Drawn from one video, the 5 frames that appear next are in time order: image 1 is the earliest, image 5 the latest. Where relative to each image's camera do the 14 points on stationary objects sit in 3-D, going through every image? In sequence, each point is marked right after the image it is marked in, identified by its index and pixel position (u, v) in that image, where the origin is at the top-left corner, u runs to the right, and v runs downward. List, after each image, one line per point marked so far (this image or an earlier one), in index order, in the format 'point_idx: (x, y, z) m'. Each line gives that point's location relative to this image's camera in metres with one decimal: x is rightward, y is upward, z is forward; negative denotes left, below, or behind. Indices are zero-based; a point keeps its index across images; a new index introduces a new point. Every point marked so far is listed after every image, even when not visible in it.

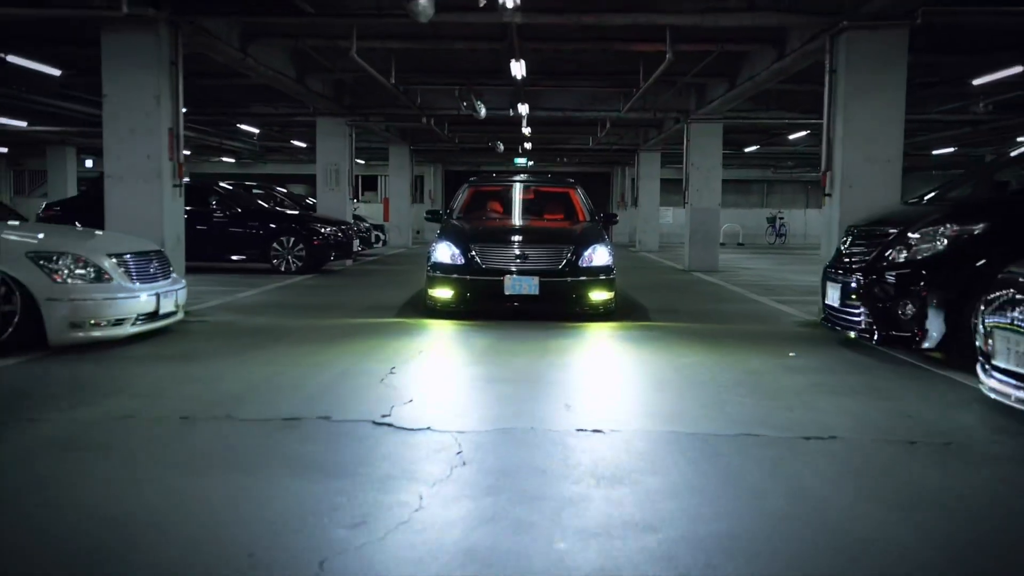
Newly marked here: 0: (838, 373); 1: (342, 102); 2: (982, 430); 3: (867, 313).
0: (+2.4, -0.7, +6.4) m
1: (-3.3, +3.6, +17.0) m
2: (+2.6, -0.8, +4.8) m
3: (+2.9, -0.2, +7.2) m
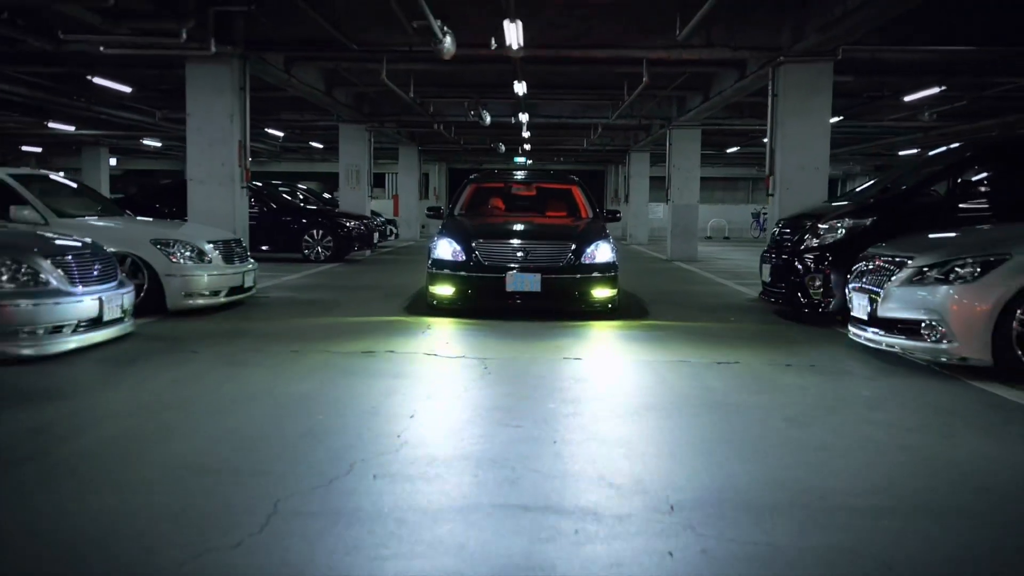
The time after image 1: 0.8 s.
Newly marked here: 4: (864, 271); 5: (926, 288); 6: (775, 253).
0: (+2.5, -0.5, +8.6) m
1: (-3.3, +3.9, +19.2) m
2: (+2.7, -0.6, +7.0) m
3: (+3.0, 0.0, +9.4) m
4: (+2.9, +0.1, +7.1) m
5: (+3.0, 0.0, +6.3) m
6: (+3.1, +0.5, +10.0) m
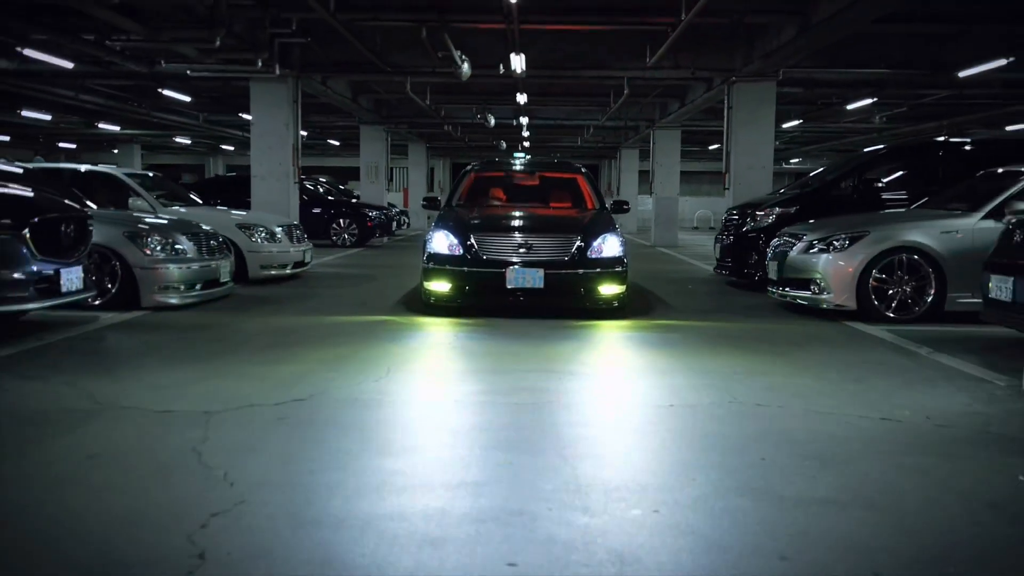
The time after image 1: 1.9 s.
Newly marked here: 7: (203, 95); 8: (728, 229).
0: (+2.6, -0.1, +11.2) m
1: (-3.2, +4.3, +21.7) m
2: (+2.8, -0.3, +9.5) m
3: (+3.1, +0.4, +12.0) m
4: (+2.9, +0.5, +9.7) m
5: (+3.1, +0.3, +8.9) m
6: (+3.1, +0.8, +12.6) m
7: (-6.3, +3.9, +17.6) m
8: (+3.1, +0.8, +12.6) m
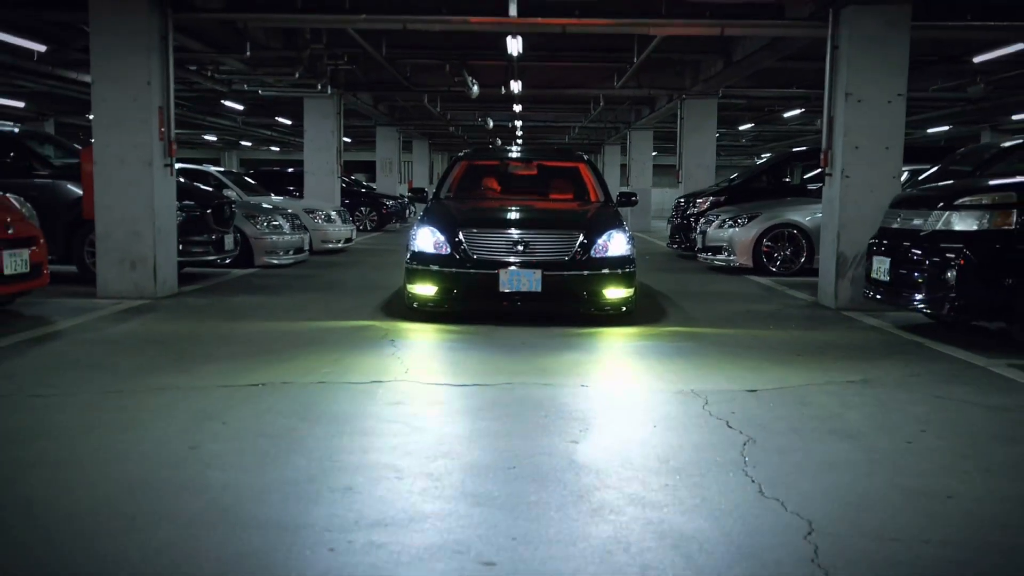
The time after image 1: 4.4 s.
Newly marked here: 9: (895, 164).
0: (+2.6, +0.4, +15.1) m
1: (-3.4, +5.0, +25.5) m
2: (+2.8, +0.2, +13.4) m
3: (+3.0, +0.9, +15.8) m
4: (+3.0, +1.0, +13.5) m
5: (+3.1, +0.8, +12.8) m
6: (+3.1, +1.4, +16.4) m
7: (-6.3, +4.5, +21.4) m
8: (+3.1, +1.4, +16.4) m
9: (+3.7, +1.2, +8.5) m
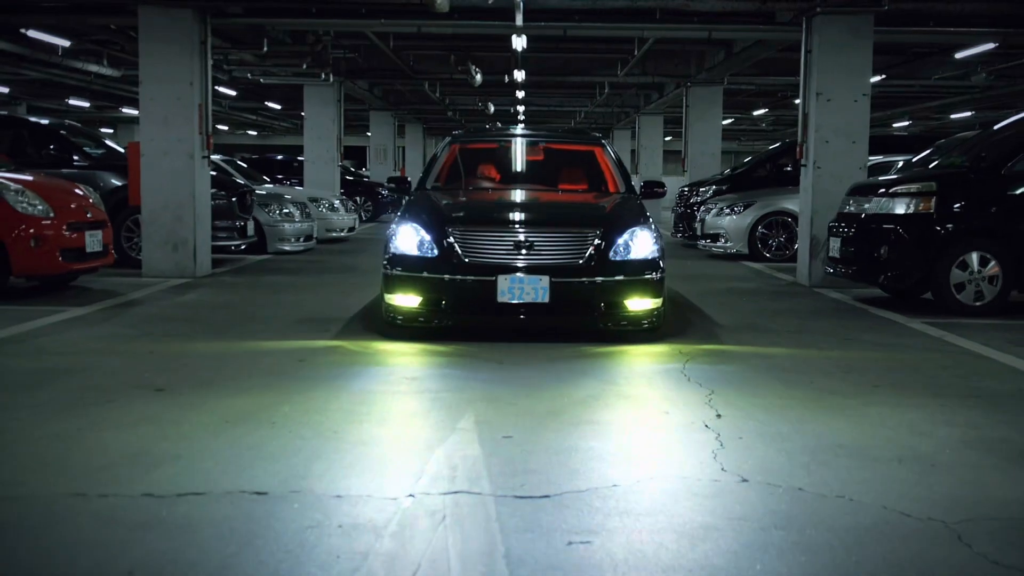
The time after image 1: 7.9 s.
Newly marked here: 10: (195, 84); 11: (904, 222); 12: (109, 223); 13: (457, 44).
0: (+2.6, +0.7, +16.1) m
1: (-3.2, +5.4, +26.4) m
2: (+2.9, +0.5, +14.4) m
3: (+3.1, +1.2, +16.8) m
4: (+3.0, +1.3, +14.5) m
5: (+3.2, +1.1, +13.7) m
6: (+3.2, +1.7, +17.4) m
7: (-6.2, +4.9, +22.3) m
8: (+3.2, +1.7, +17.4) m
9: (+3.8, +1.4, +9.5) m
10: (-3.6, +2.3, +9.8) m
11: (+3.0, +0.5, +6.7) m
12: (-3.6, +0.6, +7.8) m
13: (-1.0, +4.2, +15.7) m
